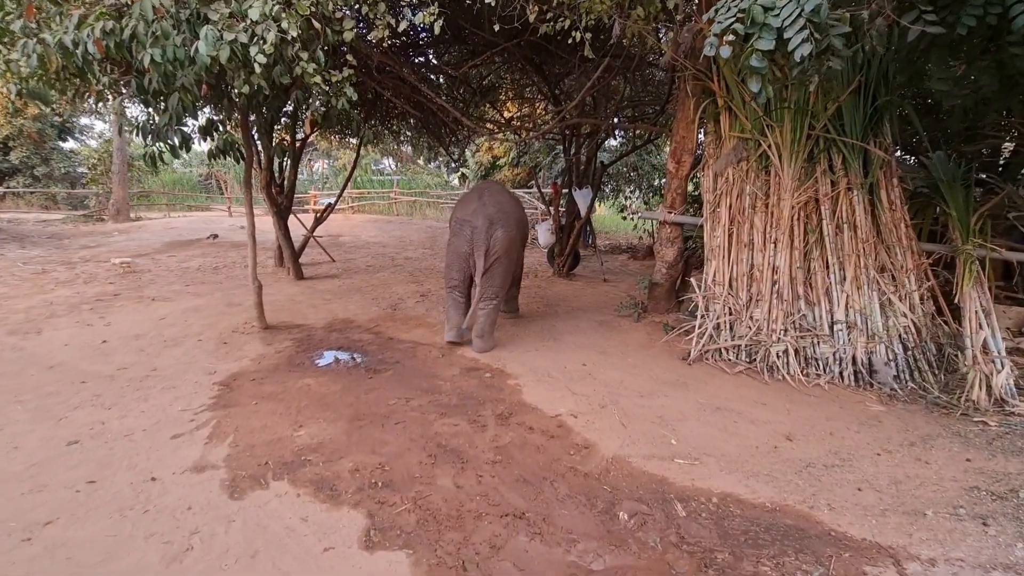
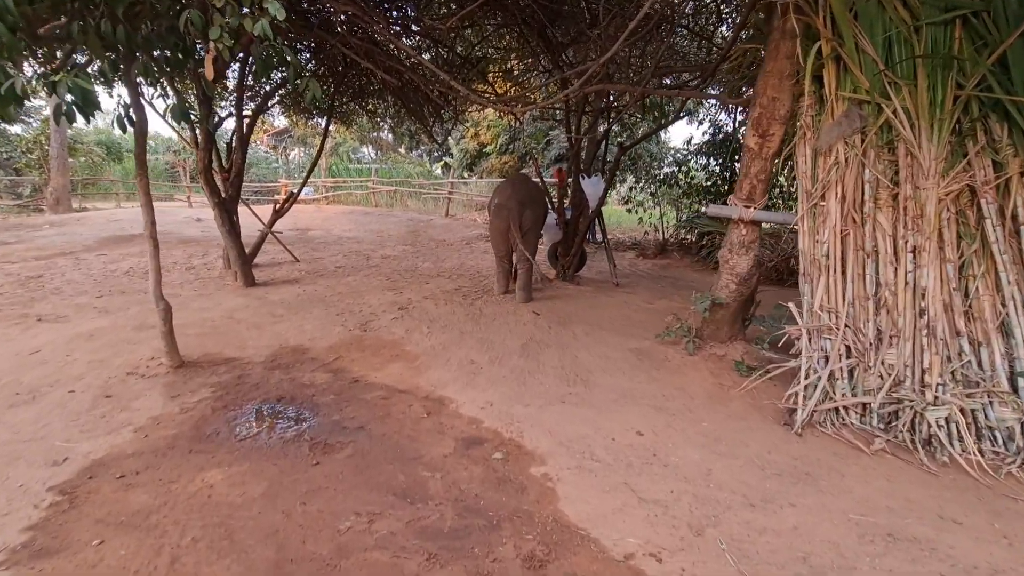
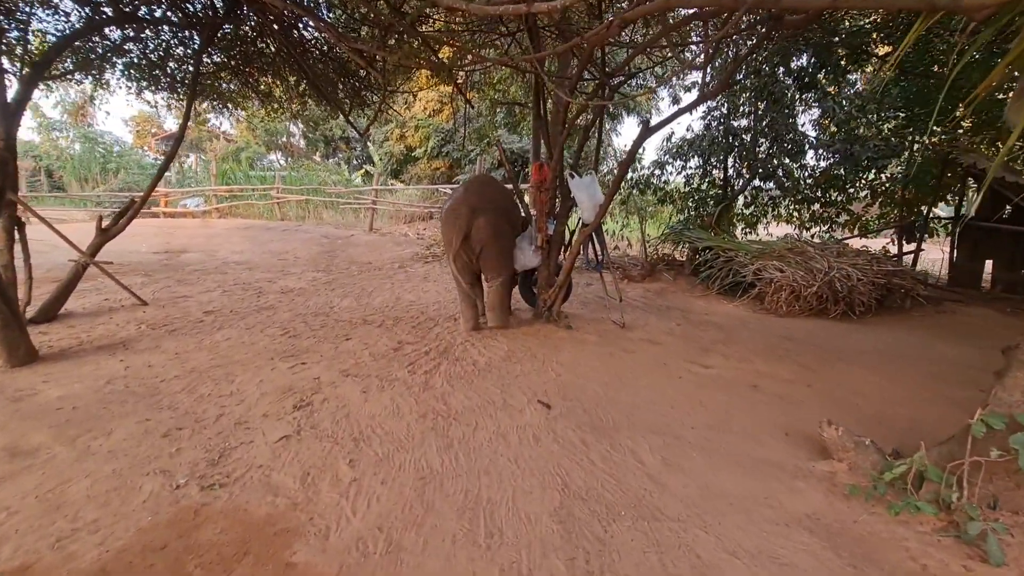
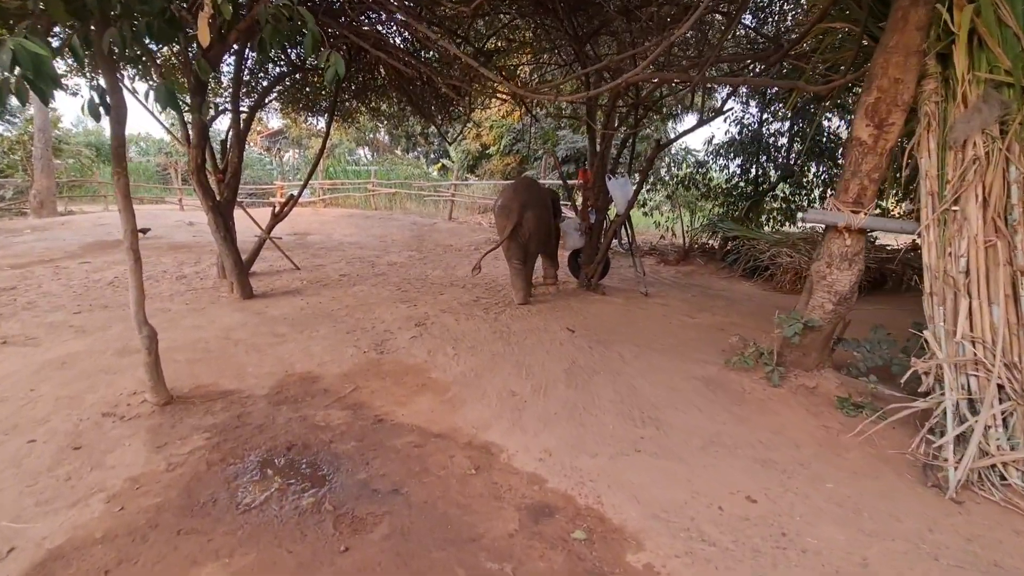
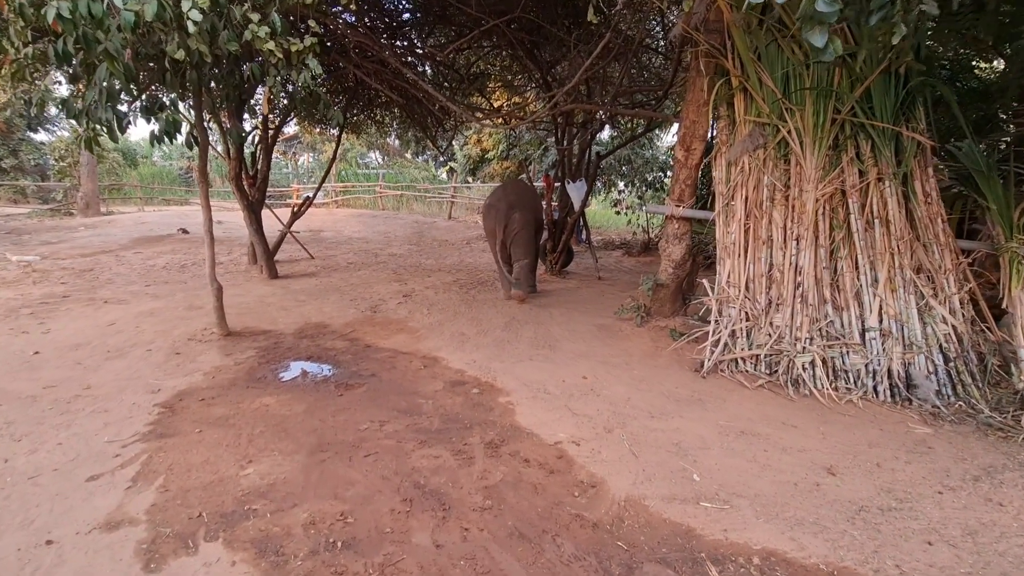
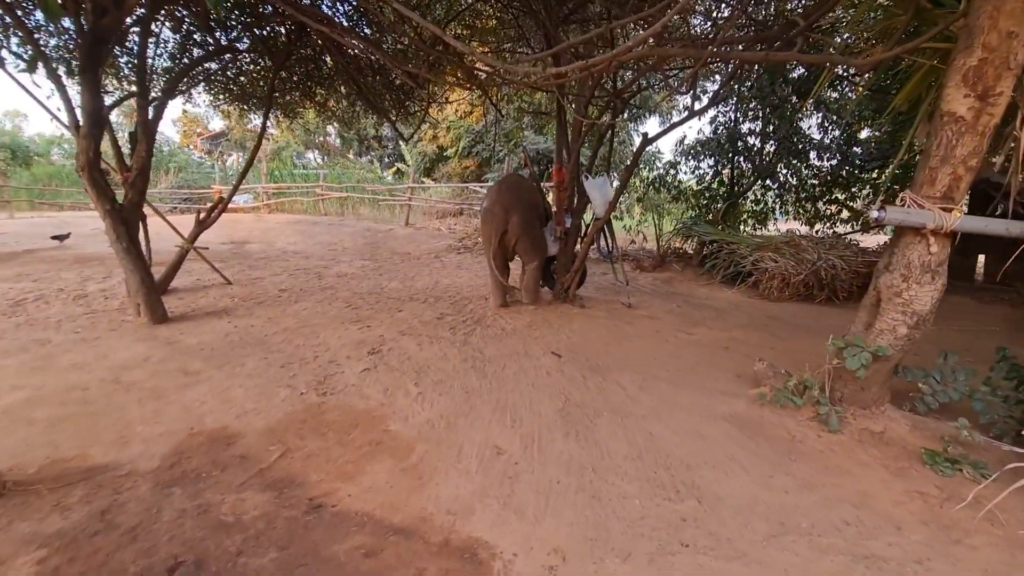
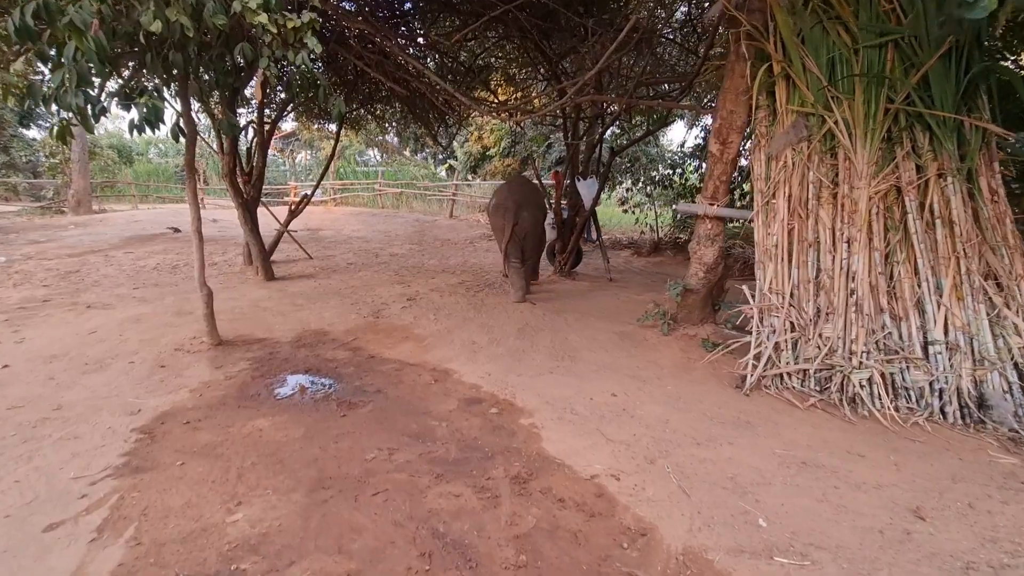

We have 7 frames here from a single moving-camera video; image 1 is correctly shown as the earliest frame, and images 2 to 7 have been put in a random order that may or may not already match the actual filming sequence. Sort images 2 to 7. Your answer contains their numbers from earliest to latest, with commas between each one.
5, 7, 2, 4, 6, 3
